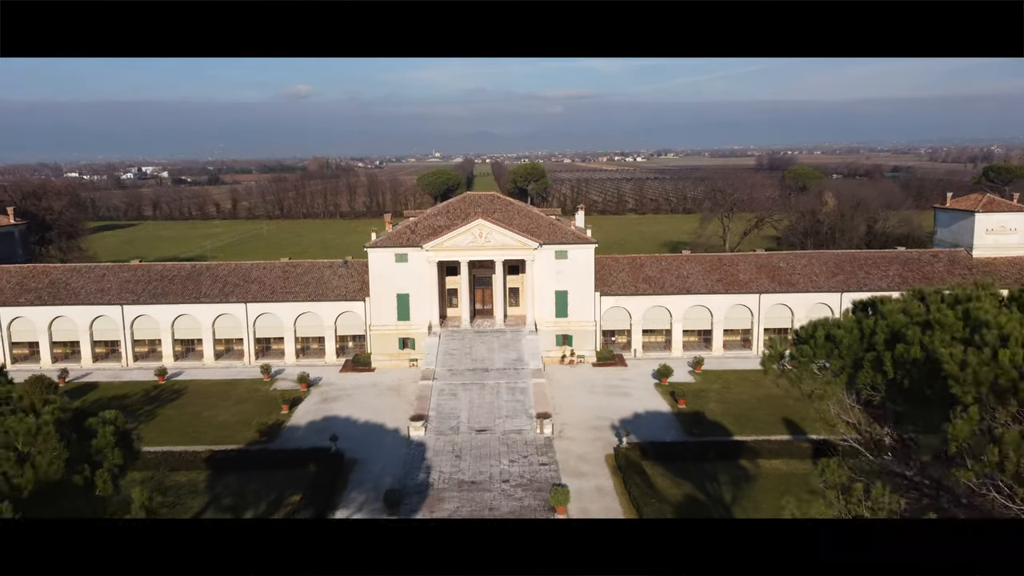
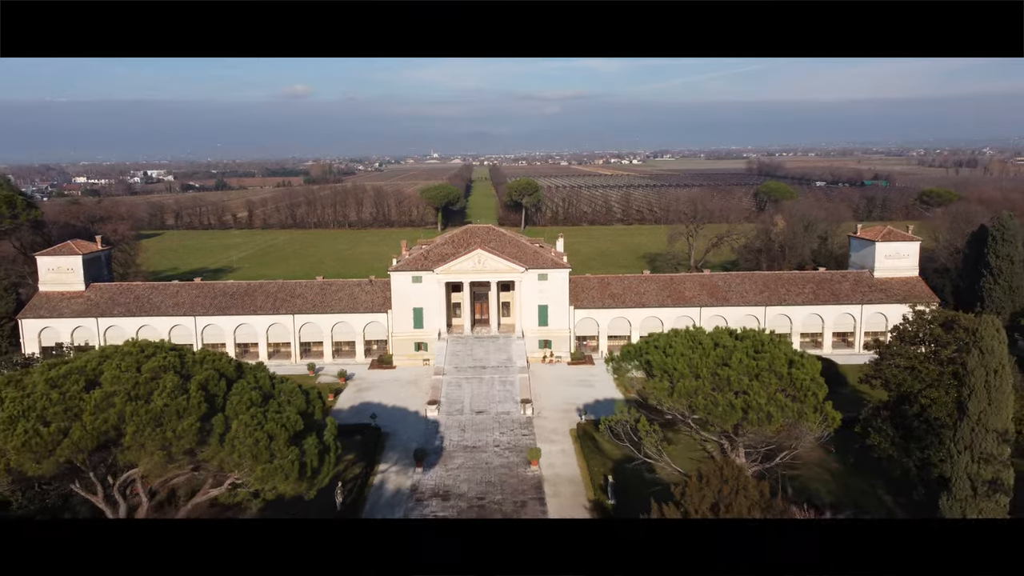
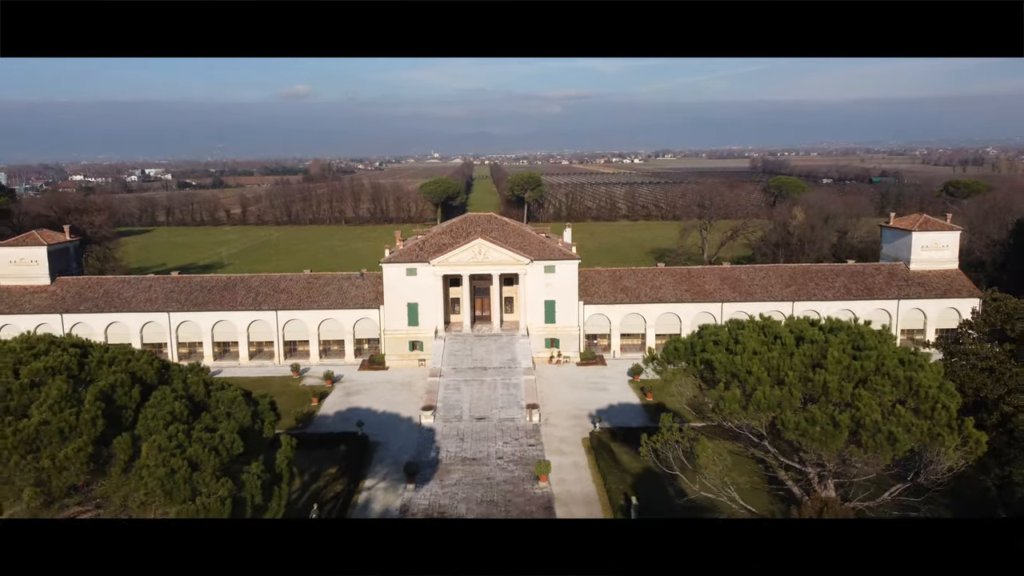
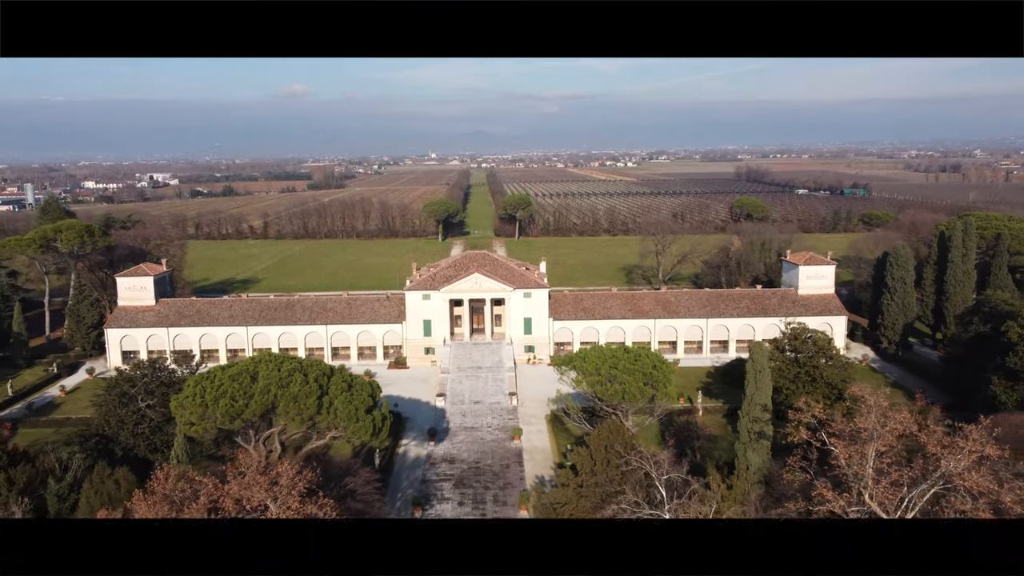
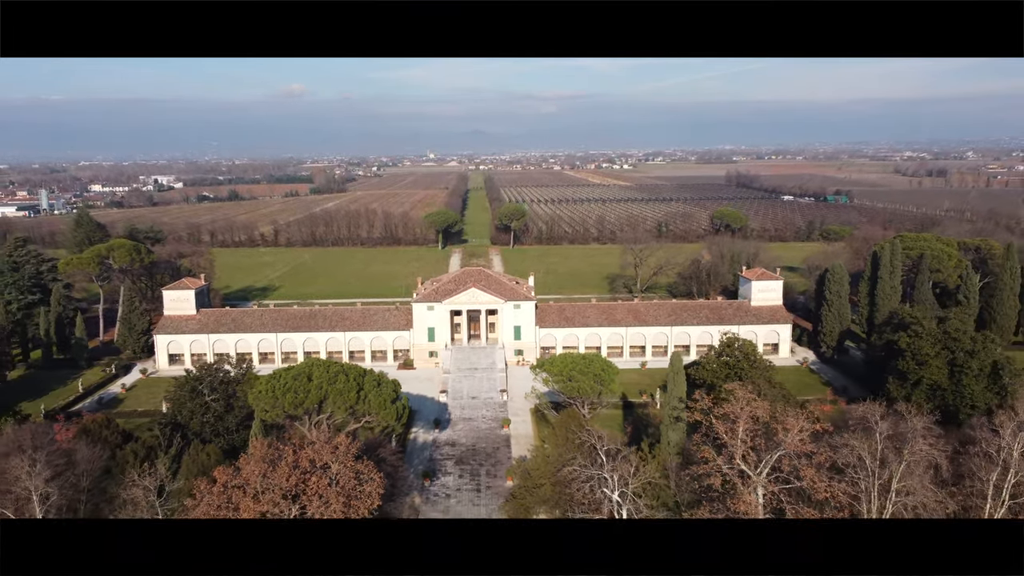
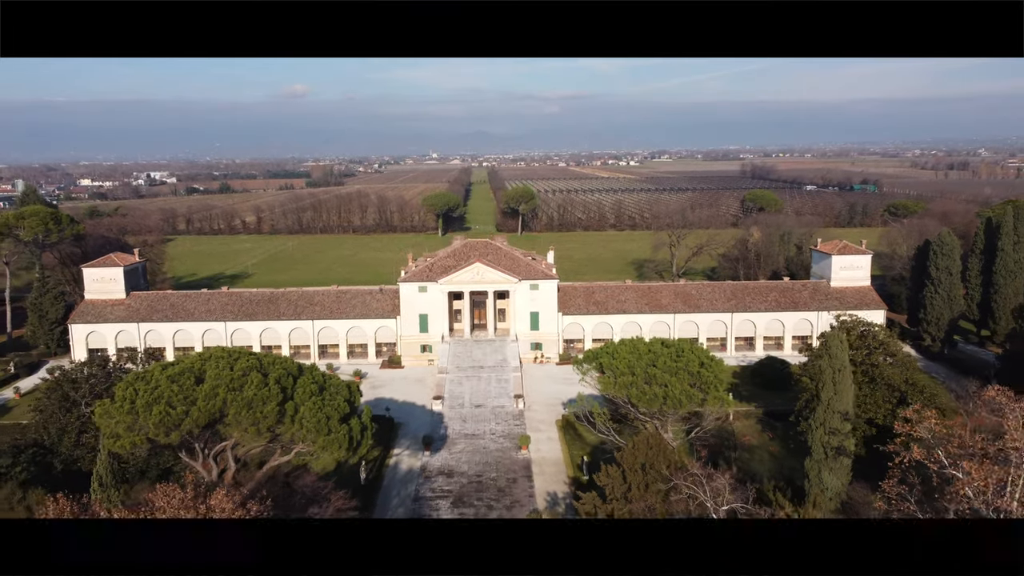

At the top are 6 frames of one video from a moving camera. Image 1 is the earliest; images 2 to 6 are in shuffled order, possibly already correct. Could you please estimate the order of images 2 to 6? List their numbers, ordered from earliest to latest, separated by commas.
3, 2, 6, 4, 5
